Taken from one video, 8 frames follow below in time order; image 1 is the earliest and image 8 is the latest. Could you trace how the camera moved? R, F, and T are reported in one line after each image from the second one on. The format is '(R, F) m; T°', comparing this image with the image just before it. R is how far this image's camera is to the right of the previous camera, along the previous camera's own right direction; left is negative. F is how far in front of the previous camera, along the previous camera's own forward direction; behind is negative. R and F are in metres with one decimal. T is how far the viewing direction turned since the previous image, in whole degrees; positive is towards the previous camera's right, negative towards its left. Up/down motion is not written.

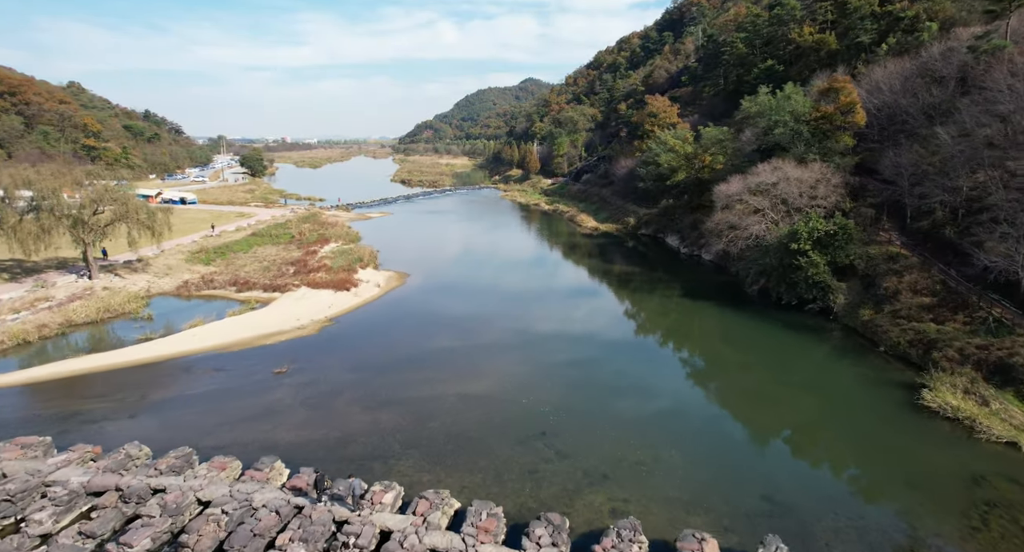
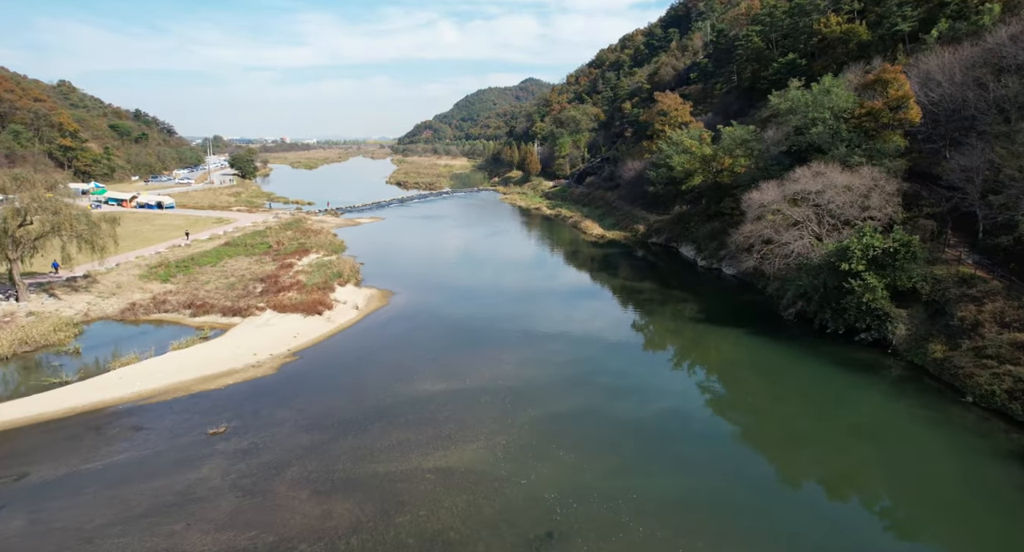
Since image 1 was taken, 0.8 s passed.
(+0.1, +3.3) m; 0°
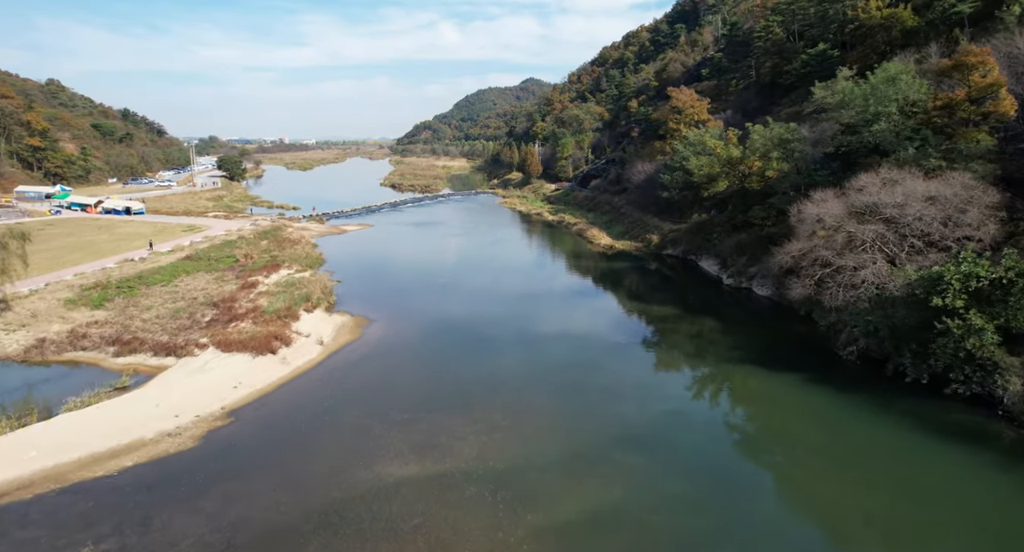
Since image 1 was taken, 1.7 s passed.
(+0.1, +3.9) m; 0°
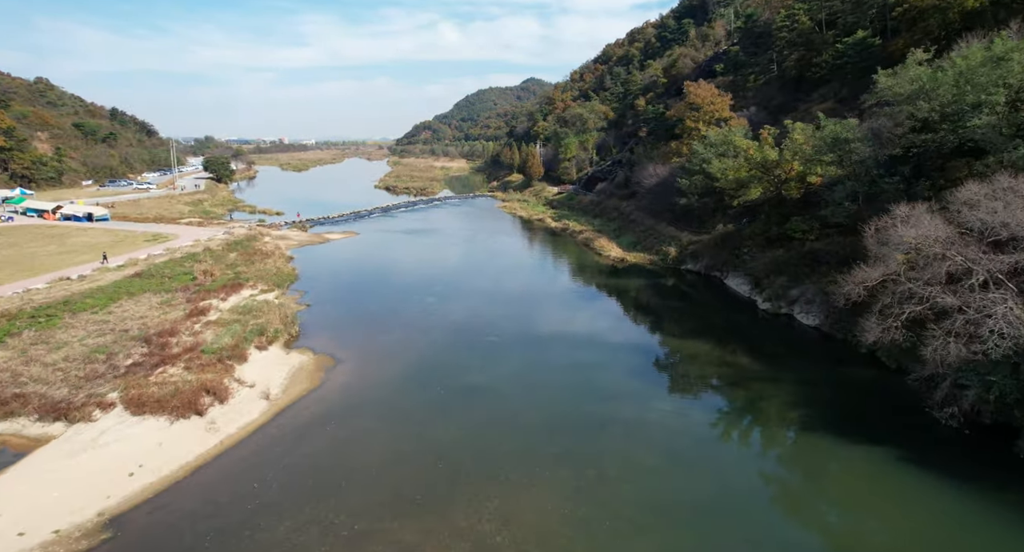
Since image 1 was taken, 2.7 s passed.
(+0.1, +4.0) m; 0°
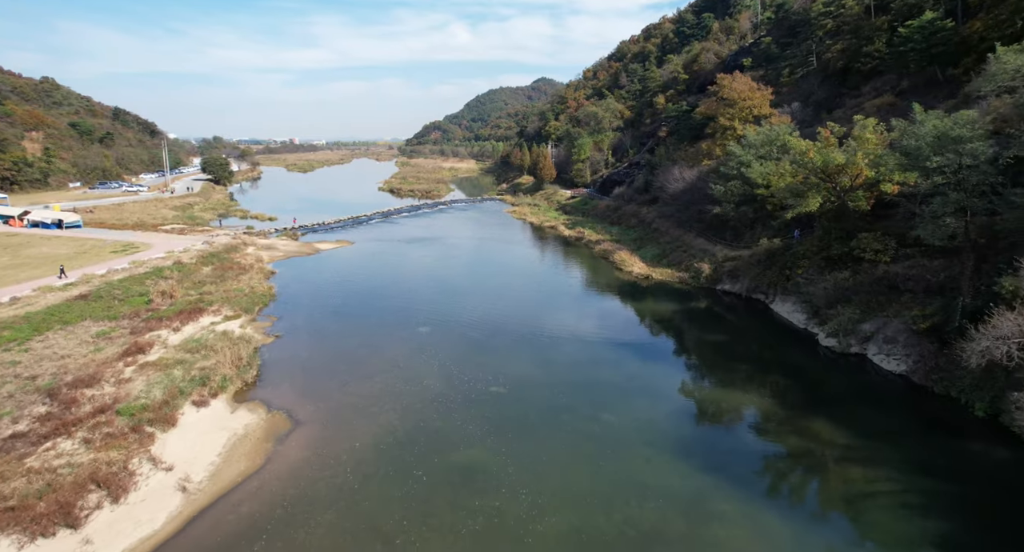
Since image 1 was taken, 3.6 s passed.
(+0.1, +4.1) m; -1°
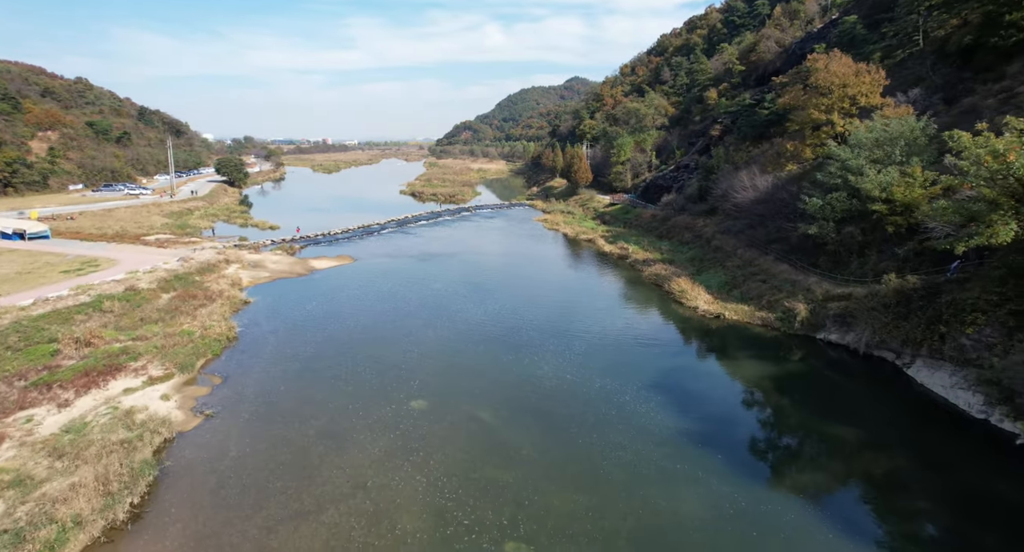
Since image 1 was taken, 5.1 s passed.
(0.0, +6.6) m; -3°
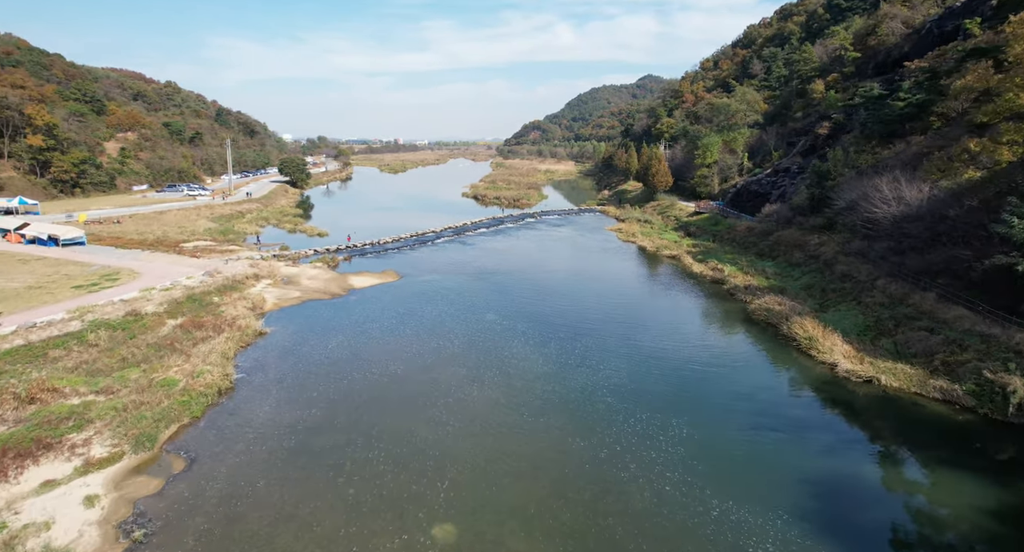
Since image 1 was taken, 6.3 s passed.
(-0.3, +5.4) m; -7°
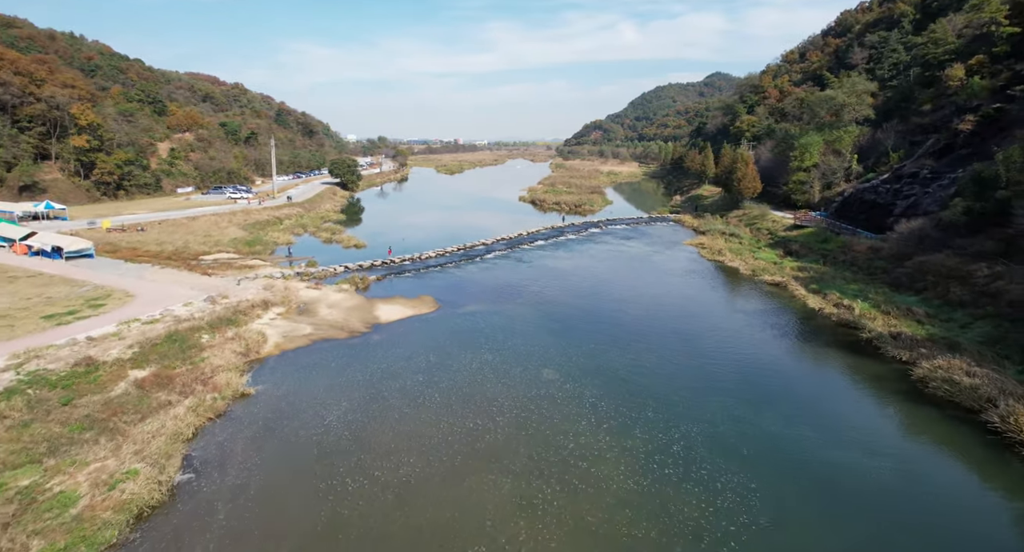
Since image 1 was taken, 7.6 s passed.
(-0.4, +6.1) m; -6°
